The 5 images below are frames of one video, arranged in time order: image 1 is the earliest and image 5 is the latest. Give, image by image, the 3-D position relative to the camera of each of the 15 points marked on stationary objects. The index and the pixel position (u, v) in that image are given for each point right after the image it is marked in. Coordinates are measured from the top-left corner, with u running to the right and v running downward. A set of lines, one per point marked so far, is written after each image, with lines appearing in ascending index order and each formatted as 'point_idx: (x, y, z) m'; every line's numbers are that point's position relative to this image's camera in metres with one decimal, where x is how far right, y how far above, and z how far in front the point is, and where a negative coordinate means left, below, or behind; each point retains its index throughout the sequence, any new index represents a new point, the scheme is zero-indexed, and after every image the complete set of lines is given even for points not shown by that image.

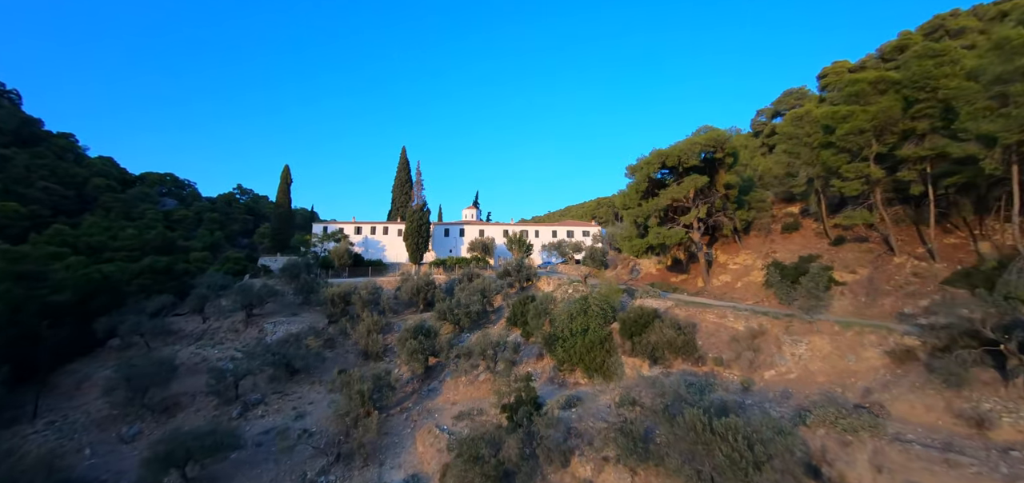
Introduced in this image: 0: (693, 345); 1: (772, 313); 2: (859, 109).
0: (+7.7, -4.4, +18.9) m
1: (+11.4, -3.2, +19.4) m
2: (+15.5, +5.9, +19.7) m
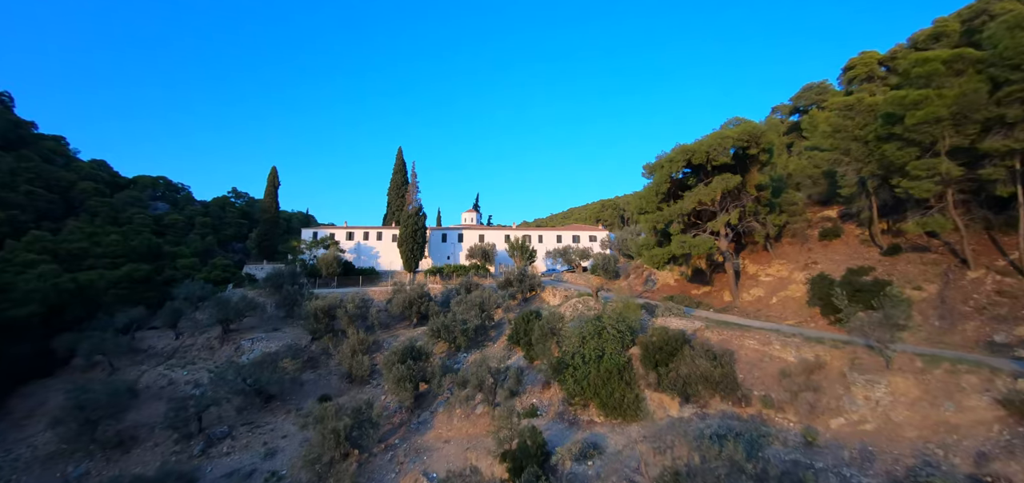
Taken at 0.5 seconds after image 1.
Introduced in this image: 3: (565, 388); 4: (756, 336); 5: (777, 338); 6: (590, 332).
0: (+7.8, -4.8, +15.5) m
1: (+11.4, -3.6, +16.1) m
2: (+15.5, +5.5, +16.4) m
3: (+2.3, -6.2, +18.8) m
4: (+9.6, -3.7, +17.4) m
5: (+10.3, -3.7, +17.3) m
6: (+3.5, -4.0, +19.9) m
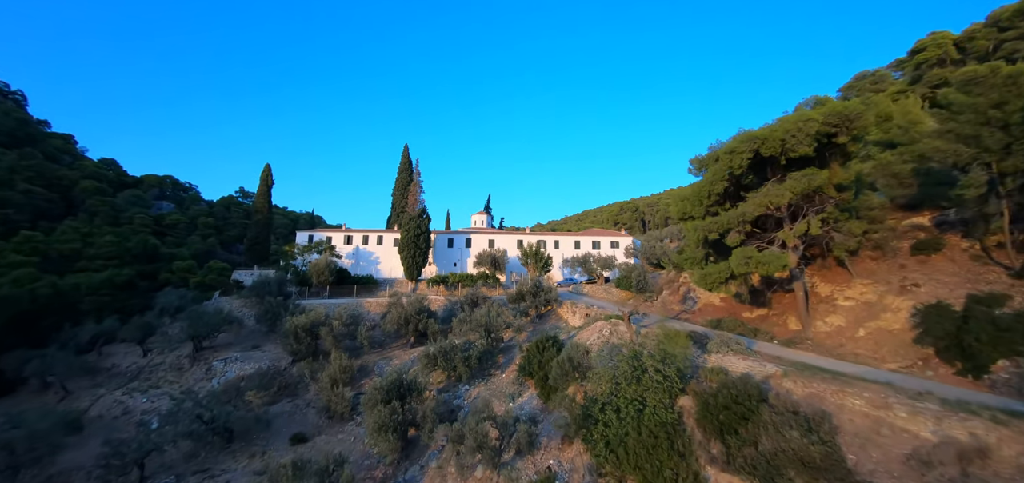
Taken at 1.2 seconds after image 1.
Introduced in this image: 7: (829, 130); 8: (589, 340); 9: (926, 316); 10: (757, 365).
0: (+8.0, -5.4, +10.7) m
1: (+11.7, -4.2, +11.1) m
2: (+15.9, +4.9, +11.3) m
3: (+2.6, -6.7, +14.1) m
4: (+9.9, -4.3, +12.5) m
5: (+10.6, -4.3, +12.3) m
6: (+3.9, -4.6, +15.2) m
7: (+11.4, +4.0, +16.0) m
8: (+3.5, -4.4, +20.0) m
9: (+14.3, -2.5, +15.4) m
10: (+8.4, -4.3, +15.3) m
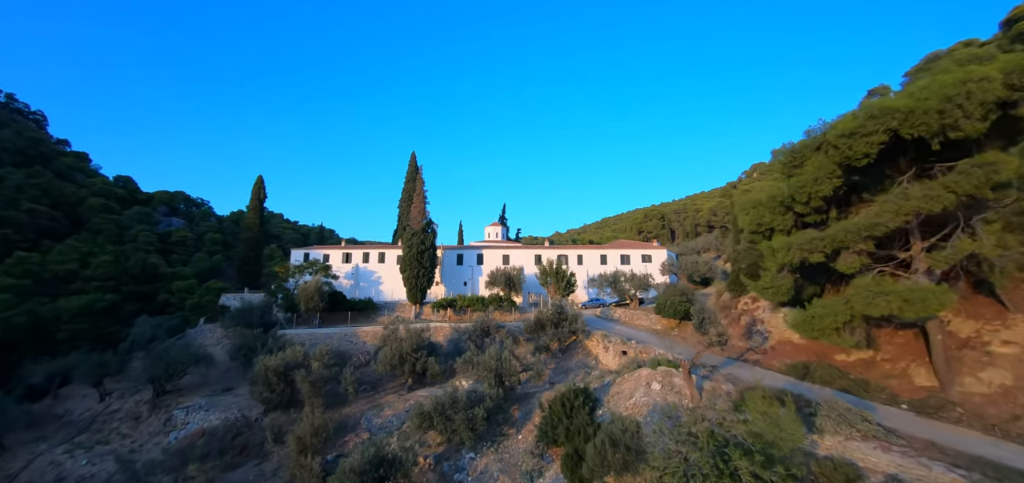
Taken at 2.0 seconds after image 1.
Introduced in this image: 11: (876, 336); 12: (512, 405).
0: (+8.2, -5.9, +5.2) m
1: (+11.9, -4.6, +5.5) m
2: (+15.9, +4.4, +5.7) m
3: (+2.9, -7.4, +8.8) m
4: (+10.1, -4.8, +7.0) m
5: (+10.8, -4.8, +6.7) m
6: (+4.2, -5.2, +9.9) m
7: (+11.6, +3.4, +10.6) m
8: (+4.0, -5.2, +14.7) m
9: (+14.6, -3.0, +9.7) m
10: (+8.8, -4.9, +9.8) m
11: (+13.3, -3.4, +16.4) m
12: (0.0, -7.1, +19.4) m
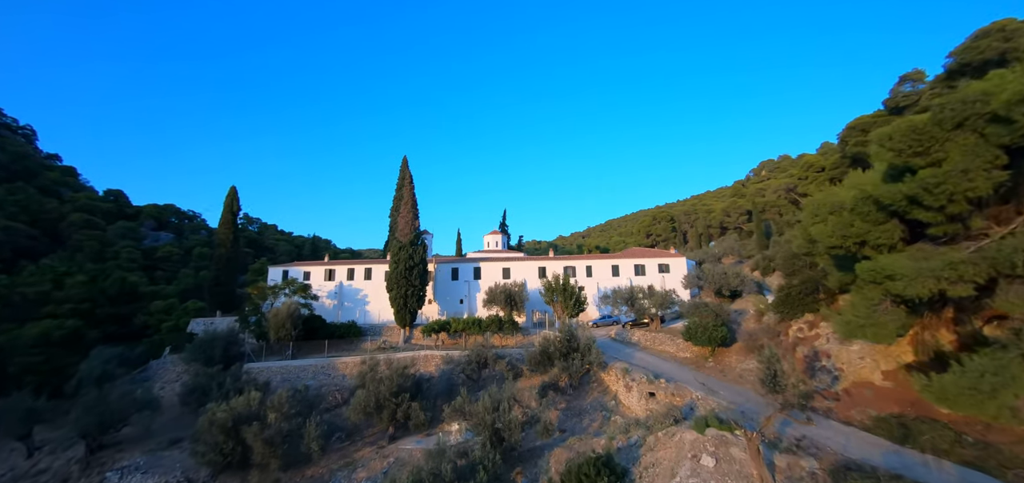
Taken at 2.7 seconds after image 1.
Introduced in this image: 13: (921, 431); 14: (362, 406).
0: (+8.1, -6.3, +1.0) m
1: (+11.7, -4.9, +1.3) m
2: (+15.5, +4.2, +1.6) m
3: (+2.9, -7.9, +4.7) m
4: (+10.0, -5.2, +2.8) m
5: (+10.7, -5.2, +2.6) m
6: (+4.1, -5.8, +5.8) m
7: (+11.4, +3.1, +6.5) m
8: (+4.0, -5.8, +10.6) m
9: (+14.5, -3.3, +5.5) m
10: (+8.7, -5.3, +5.6) m
11: (+13.3, -3.7, +12.2) m
12: (0.0, -7.8, +15.3) m
13: (+11.0, -5.1, +12.1) m
14: (-6.3, -7.0, +19.2) m
